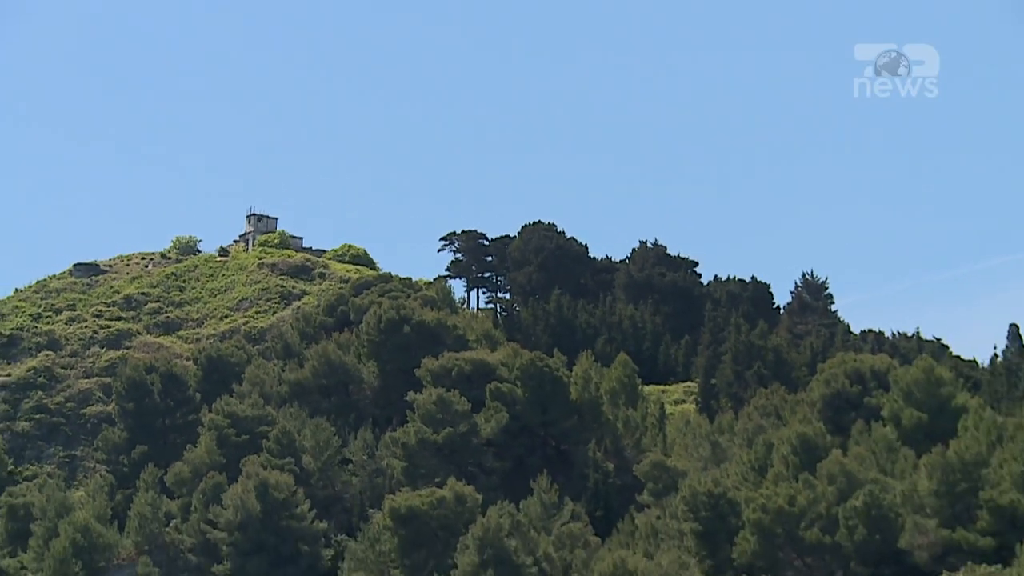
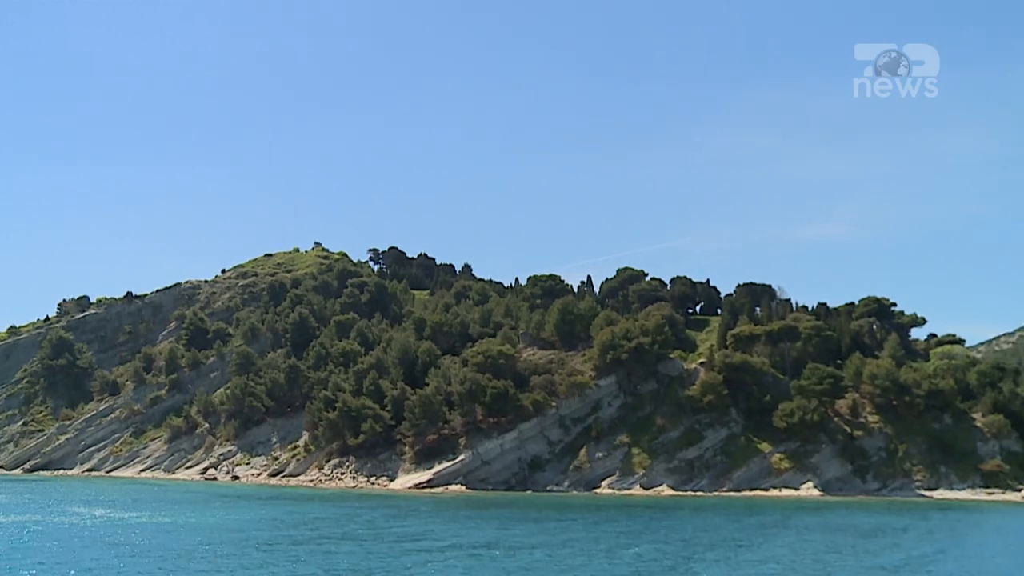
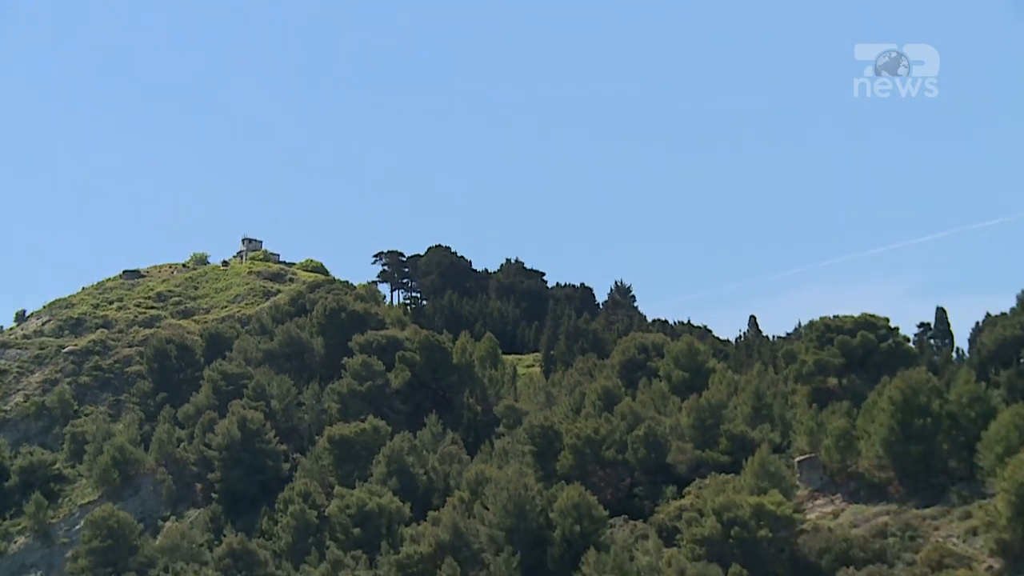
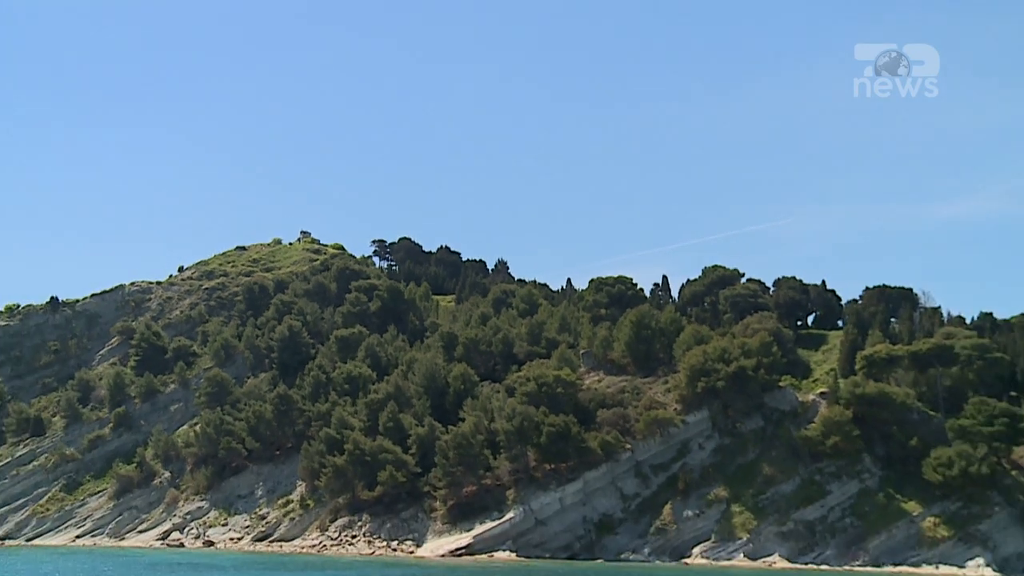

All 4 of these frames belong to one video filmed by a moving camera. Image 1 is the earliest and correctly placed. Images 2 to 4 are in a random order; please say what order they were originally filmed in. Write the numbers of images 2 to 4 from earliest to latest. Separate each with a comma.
3, 4, 2
